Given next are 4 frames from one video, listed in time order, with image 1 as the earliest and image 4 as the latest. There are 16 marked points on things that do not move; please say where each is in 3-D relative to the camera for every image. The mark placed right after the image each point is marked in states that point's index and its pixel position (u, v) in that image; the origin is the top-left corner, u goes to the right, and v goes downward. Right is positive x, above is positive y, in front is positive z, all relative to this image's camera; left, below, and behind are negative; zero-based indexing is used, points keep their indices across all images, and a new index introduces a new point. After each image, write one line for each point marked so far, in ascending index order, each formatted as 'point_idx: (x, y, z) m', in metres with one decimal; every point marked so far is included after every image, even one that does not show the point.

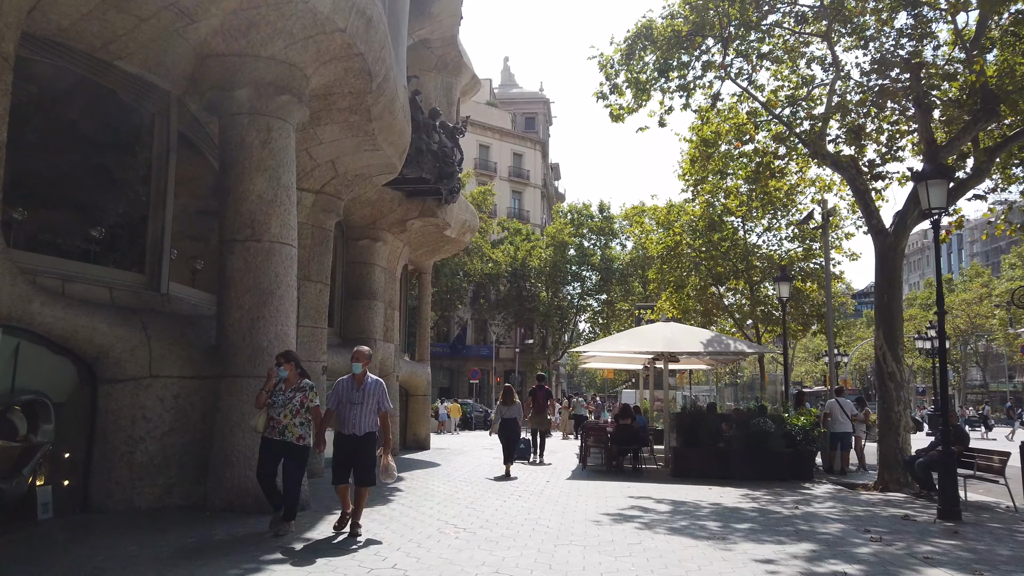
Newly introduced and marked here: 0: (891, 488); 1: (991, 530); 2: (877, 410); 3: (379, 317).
0: (+6.1, -3.2, +12.4) m
1: (+5.3, -2.7, +8.5) m
2: (+6.1, -2.0, +12.8) m
3: (-2.7, -0.6, +15.6) m
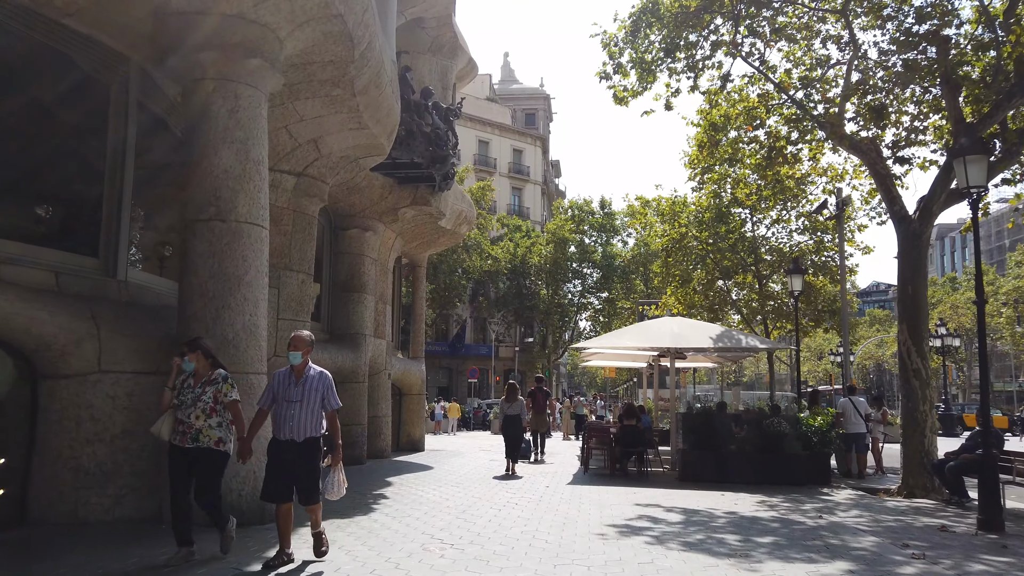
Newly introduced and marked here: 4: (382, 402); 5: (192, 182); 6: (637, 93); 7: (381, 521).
0: (+6.1, -3.1, +11.5) m
1: (+5.2, -2.5, +7.6) m
2: (+6.0, -1.9, +11.9) m
3: (-2.8, -0.5, +14.8) m
4: (-2.7, -2.4, +16.0) m
5: (-3.2, +1.1, +7.7) m
6: (+2.5, +3.9, +15.5) m
7: (-1.4, -2.4, +7.9) m
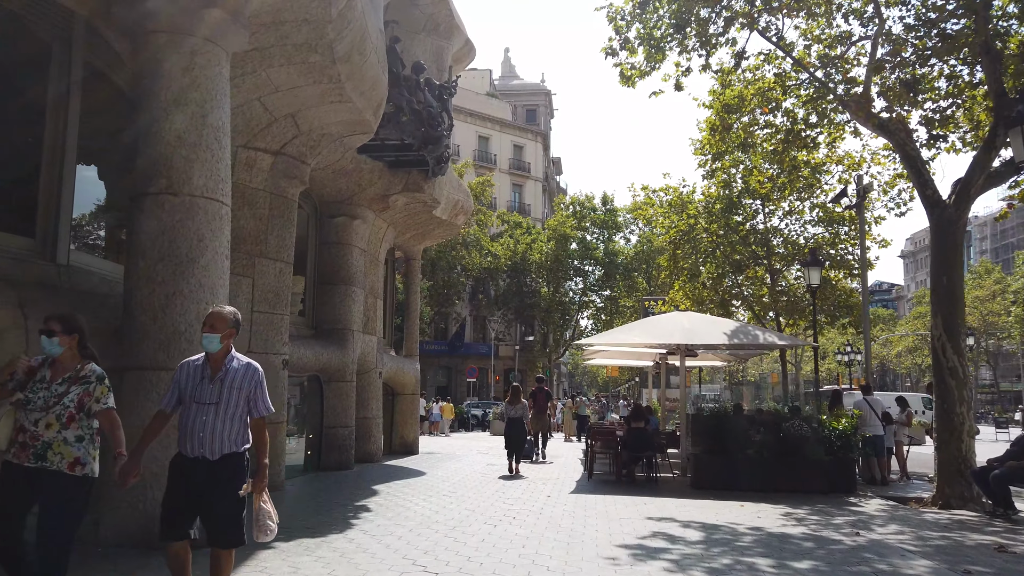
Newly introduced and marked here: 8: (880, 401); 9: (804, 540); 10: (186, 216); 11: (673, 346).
0: (+6.0, -3.0, +10.5) m
1: (+5.2, -2.4, +6.6) m
2: (+6.0, -1.8, +10.9) m
3: (-2.8, -0.3, +13.8) m
4: (-2.7, -2.2, +15.0) m
5: (-3.2, +1.2, +6.6) m
6: (+2.5, +4.1, +14.5) m
7: (-1.4, -2.3, +6.9) m
8: (+6.5, -2.0, +13.4) m
9: (+2.8, -2.4, +7.4) m
10: (-2.8, +0.6, +6.6) m
11: (+2.9, -1.0, +13.6) m
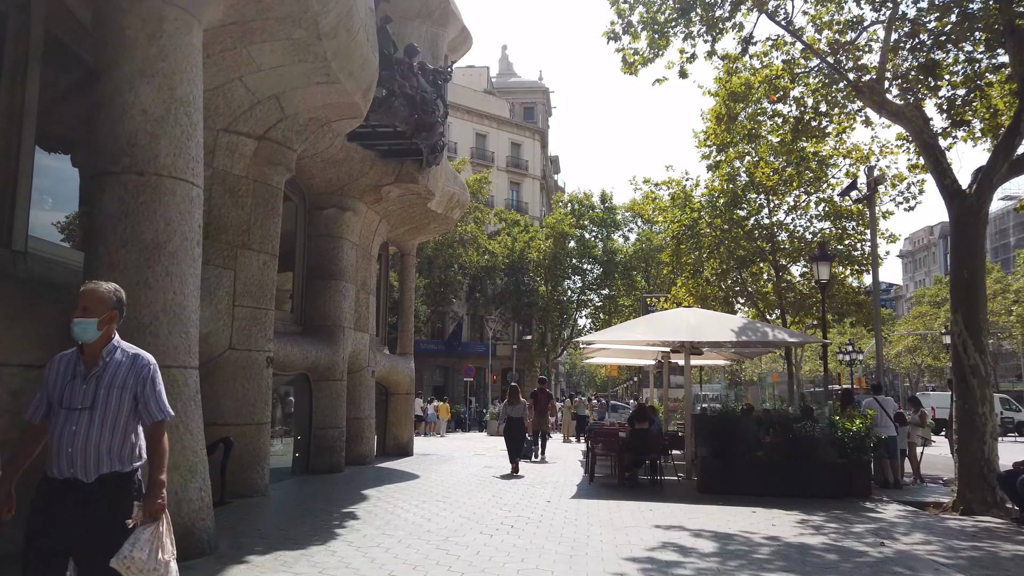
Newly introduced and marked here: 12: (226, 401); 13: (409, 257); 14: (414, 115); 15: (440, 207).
0: (+6.0, -2.9, +9.9) m
1: (+5.2, -2.3, +6.0) m
2: (+6.0, -1.7, +10.3) m
3: (-2.8, -0.2, +13.2) m
4: (-2.8, -2.1, +14.4) m
5: (-3.2, +1.3, +6.1) m
6: (+2.5, +4.2, +13.9) m
7: (-1.4, -2.2, +6.3) m
8: (+6.4, -1.9, +12.8) m
9: (+2.8, -2.3, +6.9) m
10: (-2.8, +0.7, +6.0) m
11: (+2.8, -0.9, +13.1) m
12: (-3.5, -1.4, +9.4) m
13: (-2.5, +0.7, +18.8) m
14: (-1.5, +2.6, +11.6) m
15: (-1.5, +1.7, +15.9) m
